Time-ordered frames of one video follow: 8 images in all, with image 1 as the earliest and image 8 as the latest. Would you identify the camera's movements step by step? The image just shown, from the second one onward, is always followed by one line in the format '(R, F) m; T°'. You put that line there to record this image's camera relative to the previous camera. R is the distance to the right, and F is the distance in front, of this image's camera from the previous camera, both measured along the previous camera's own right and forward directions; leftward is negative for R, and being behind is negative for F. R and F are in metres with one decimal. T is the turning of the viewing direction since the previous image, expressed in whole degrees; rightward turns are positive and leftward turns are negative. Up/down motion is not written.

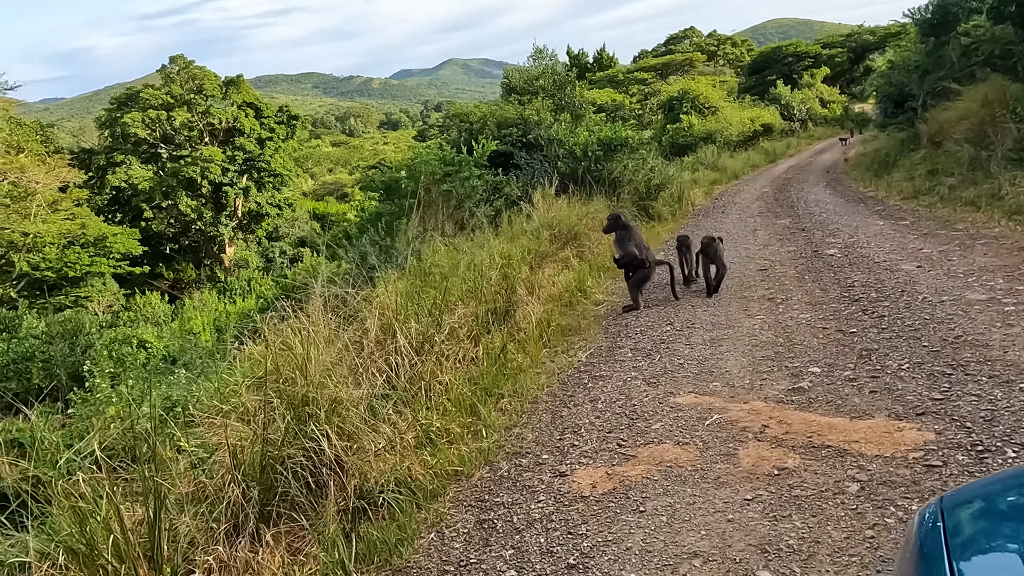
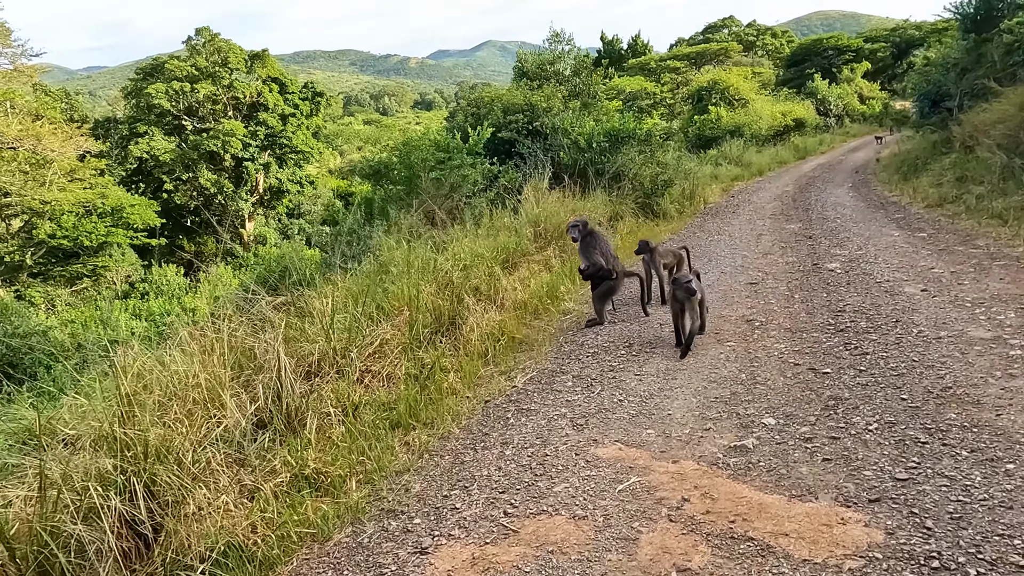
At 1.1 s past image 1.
(+0.6, +0.7) m; -2°
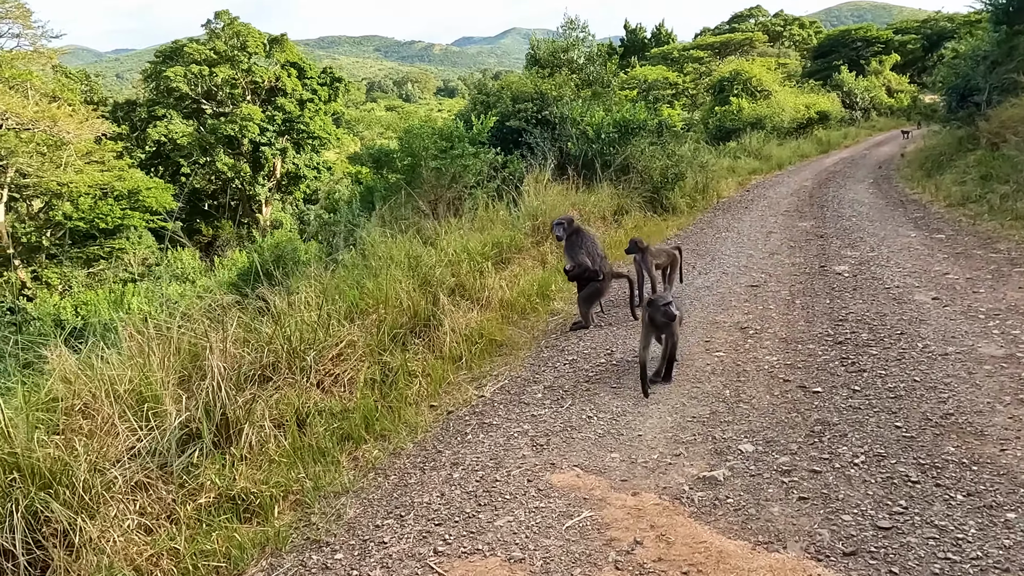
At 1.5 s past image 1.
(+0.3, +0.3) m; -1°
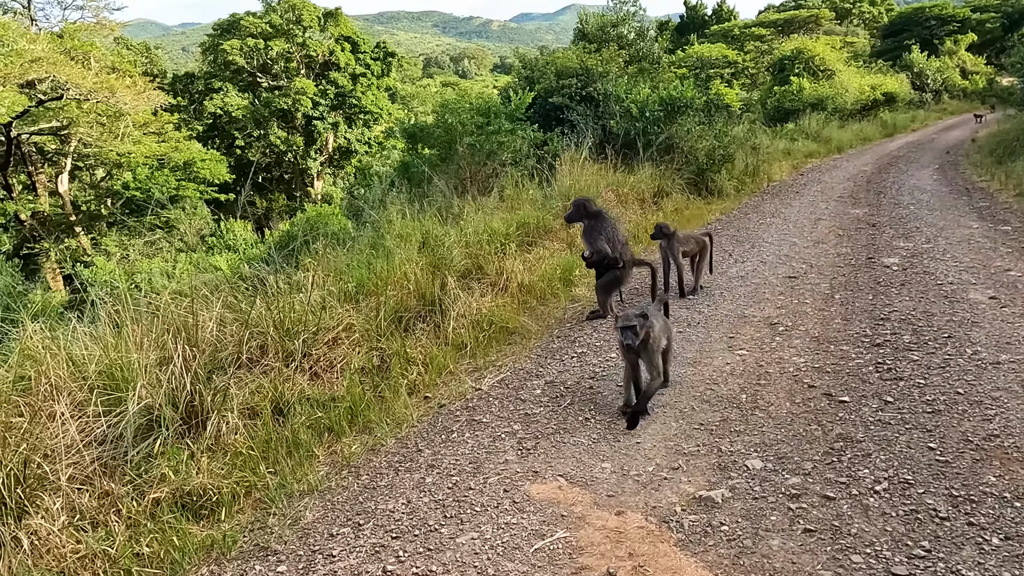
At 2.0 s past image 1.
(+0.3, +0.3) m; -4°
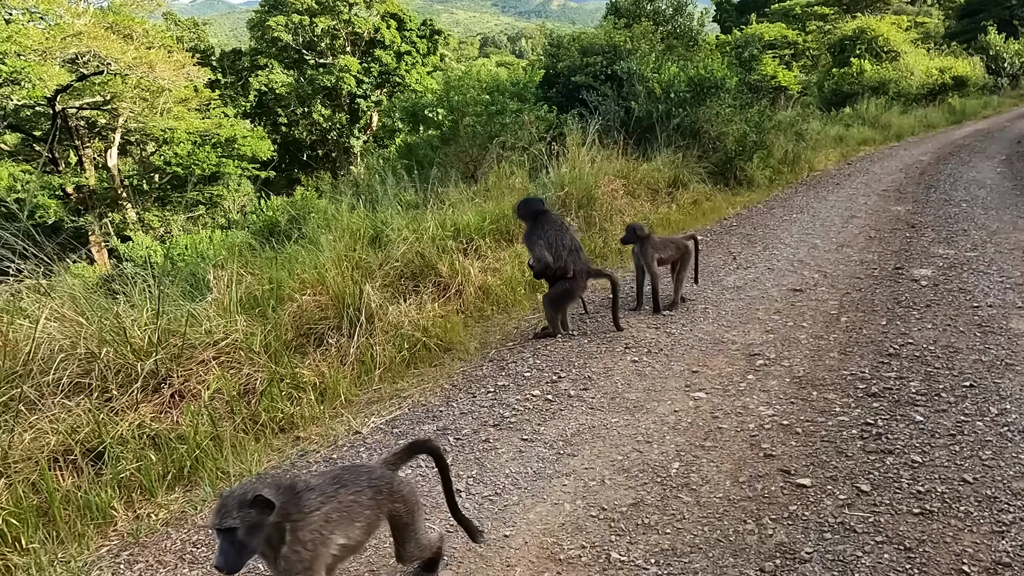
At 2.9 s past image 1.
(+0.7, +0.9) m; -4°
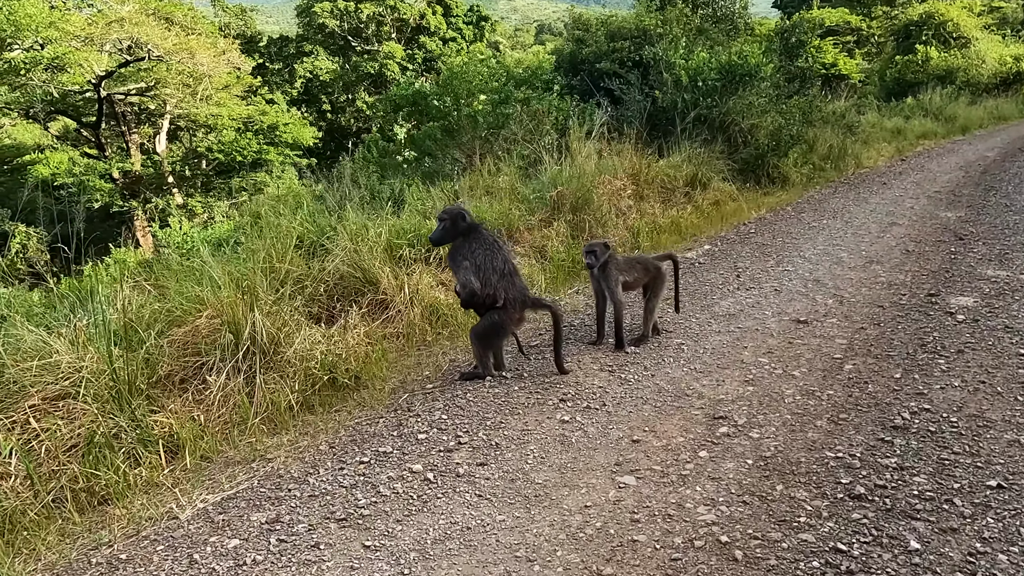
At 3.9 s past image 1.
(+0.6, +0.8) m; -4°
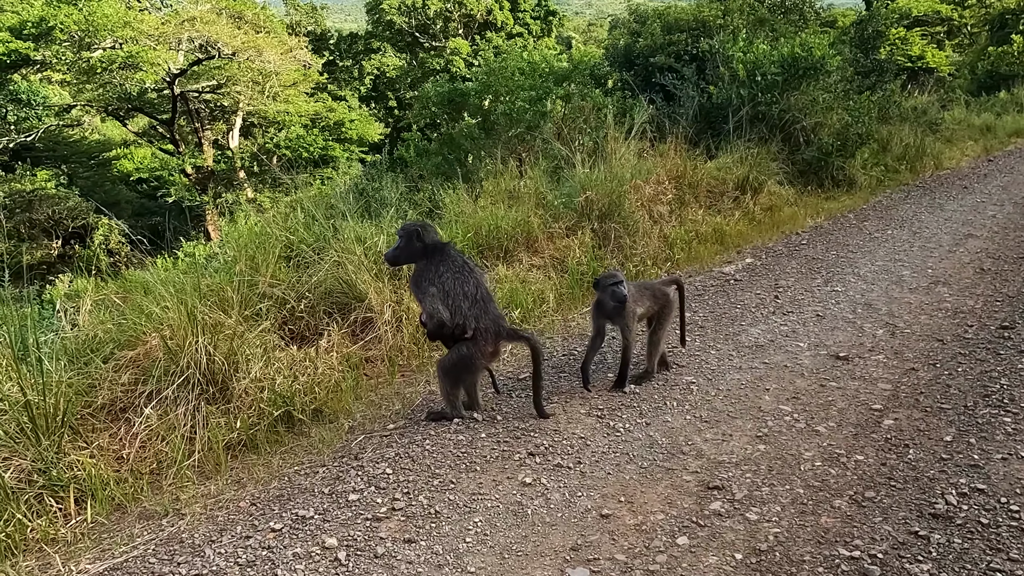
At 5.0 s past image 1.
(+0.4, +0.5) m; -5°
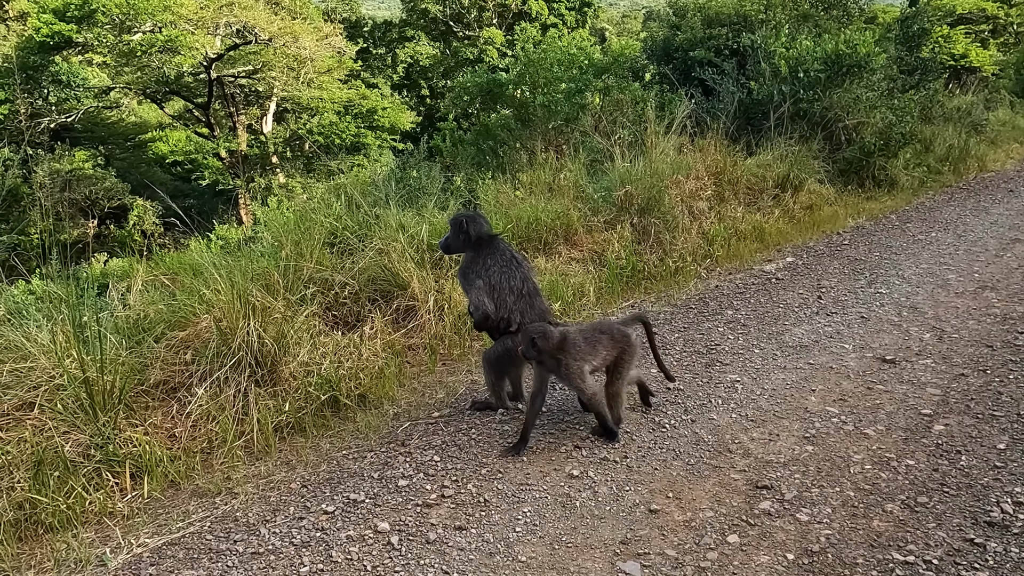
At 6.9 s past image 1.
(-0.1, 0.0) m; -2°
